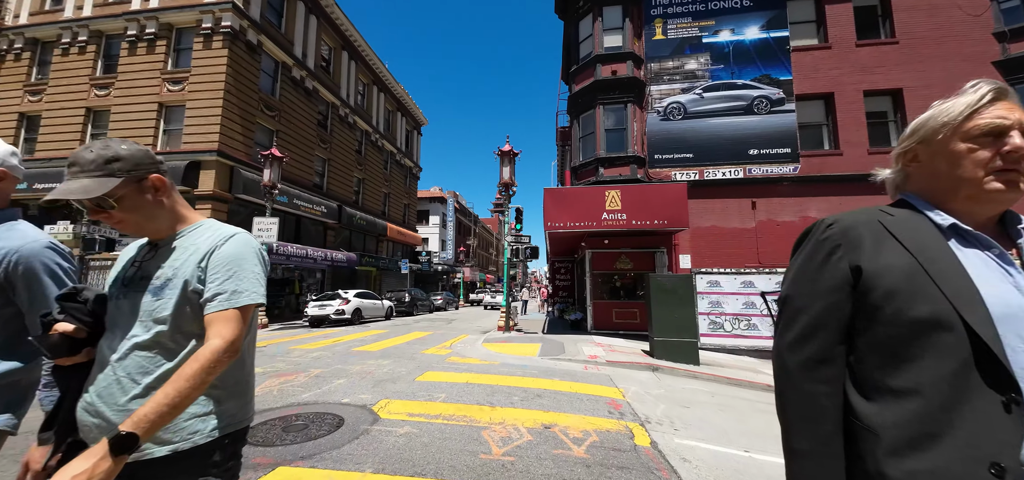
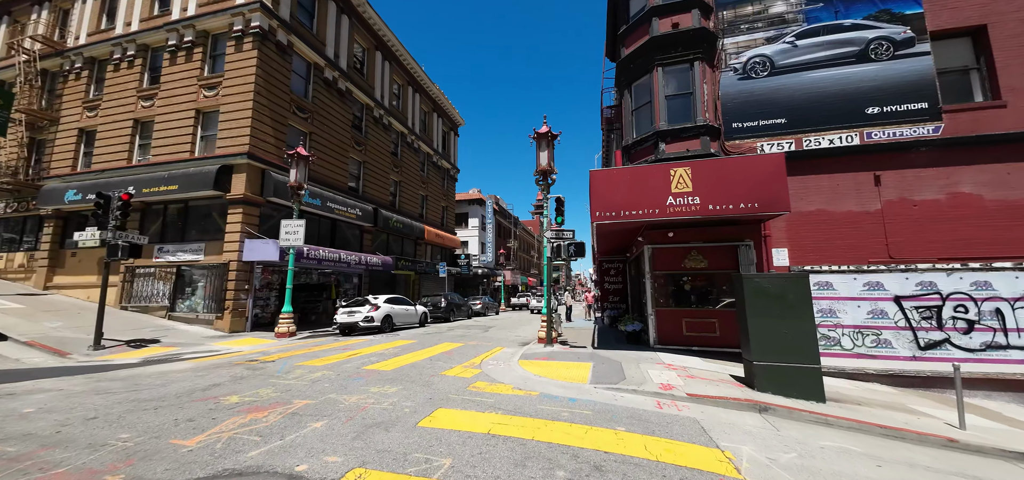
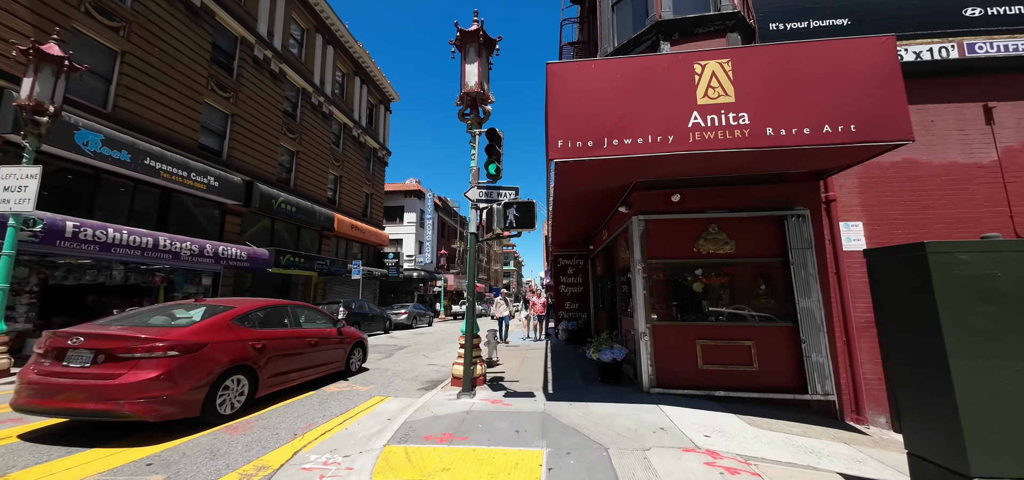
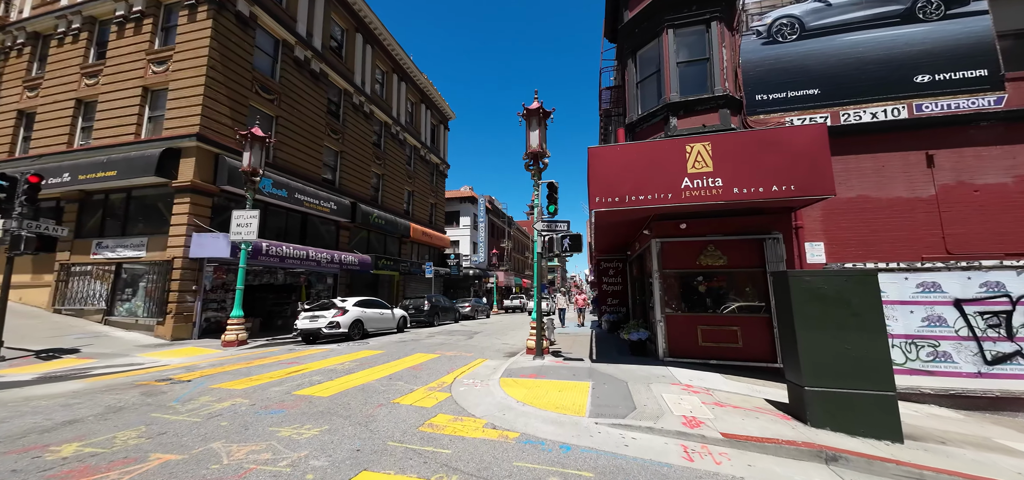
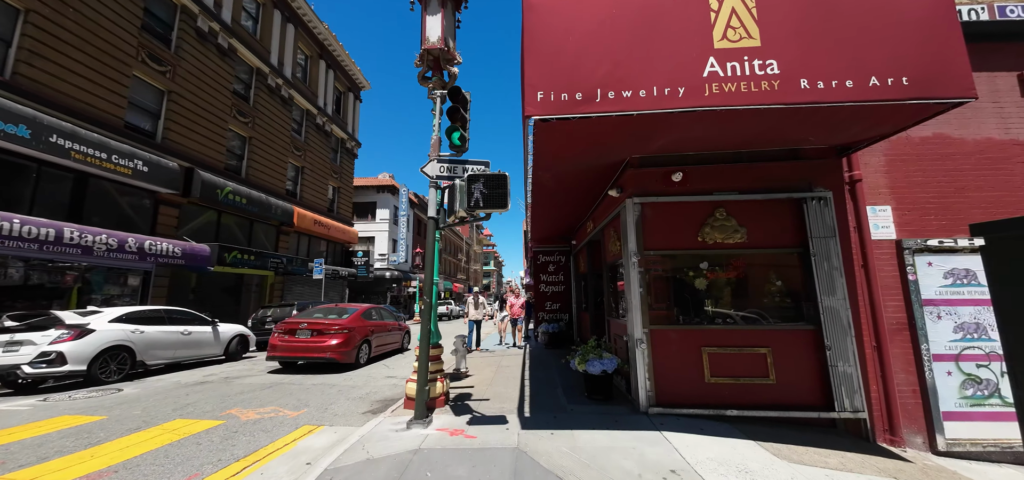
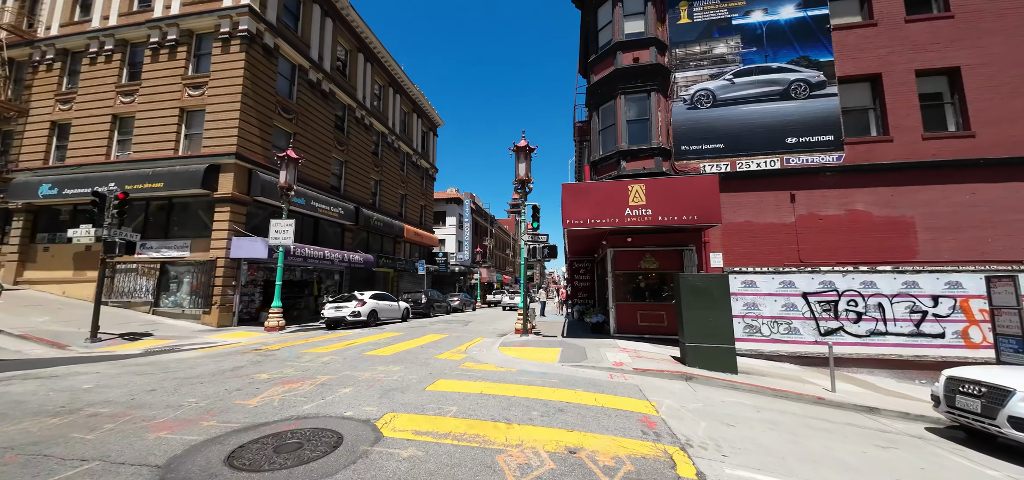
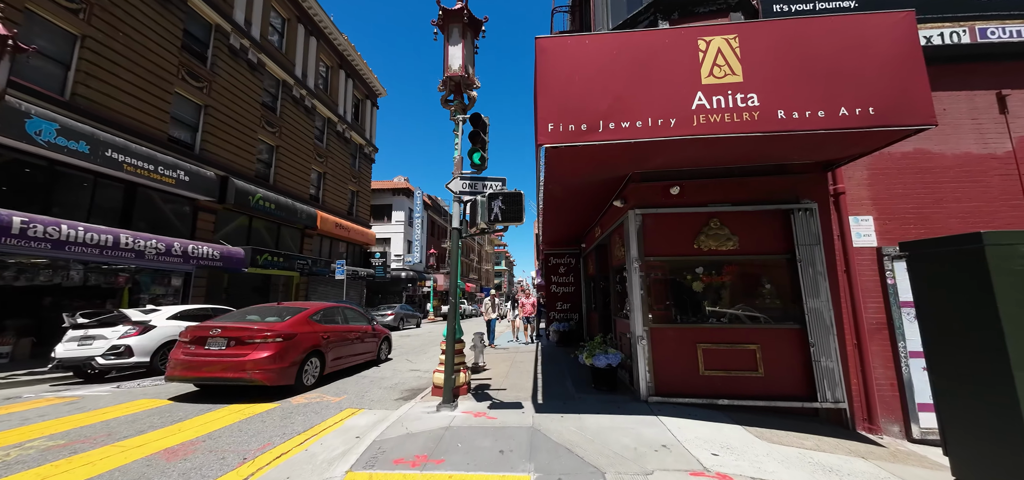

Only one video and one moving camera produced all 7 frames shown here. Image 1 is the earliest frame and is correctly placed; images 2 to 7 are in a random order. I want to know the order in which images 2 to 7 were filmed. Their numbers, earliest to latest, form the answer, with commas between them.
6, 2, 4, 3, 7, 5
